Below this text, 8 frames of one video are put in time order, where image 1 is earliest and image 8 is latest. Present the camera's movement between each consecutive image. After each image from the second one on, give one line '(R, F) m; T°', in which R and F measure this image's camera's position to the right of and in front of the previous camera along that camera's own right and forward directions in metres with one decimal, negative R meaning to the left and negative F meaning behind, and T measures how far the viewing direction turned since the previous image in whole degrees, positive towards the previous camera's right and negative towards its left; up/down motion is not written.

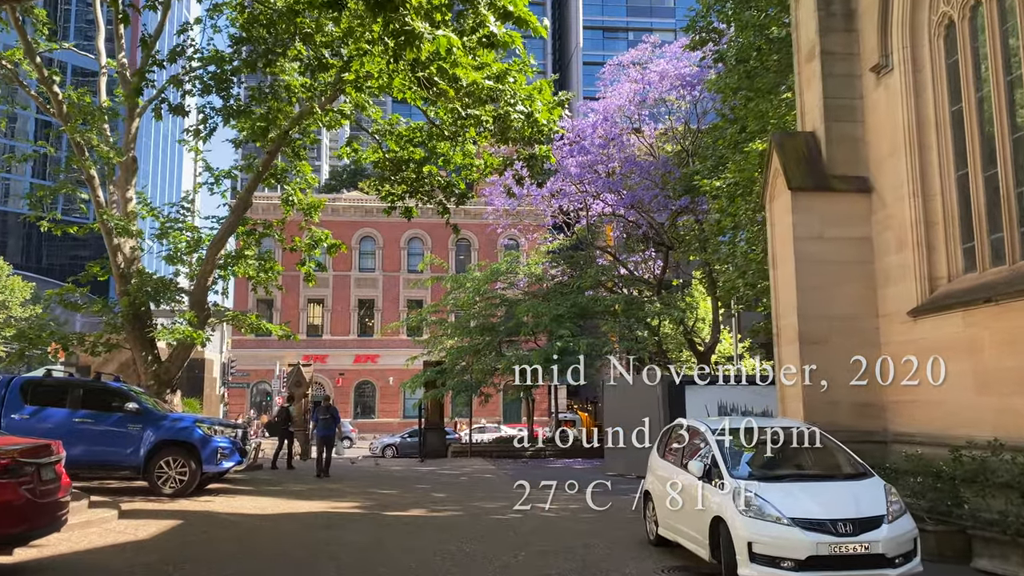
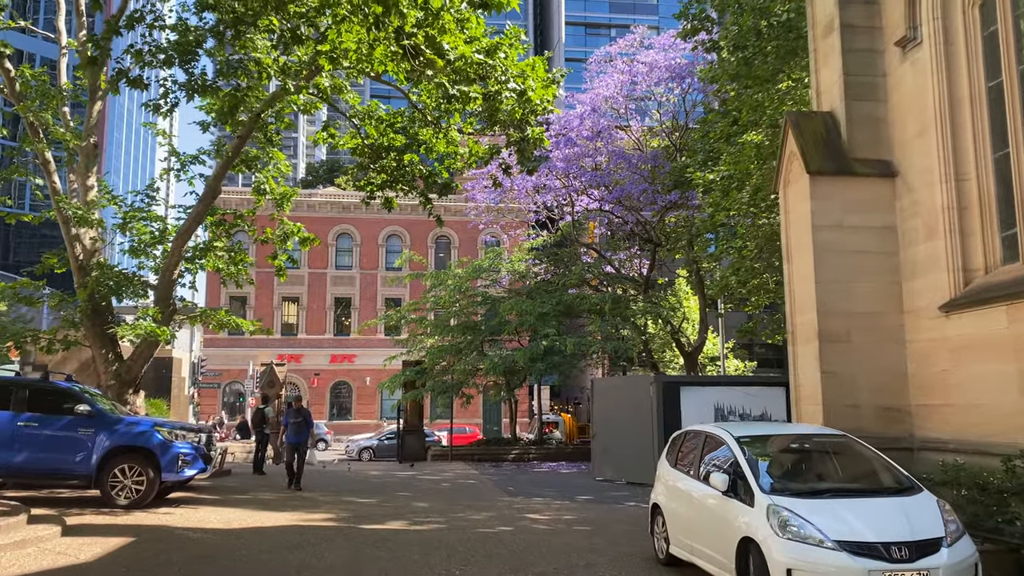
(-0.1, +0.8) m; +2°
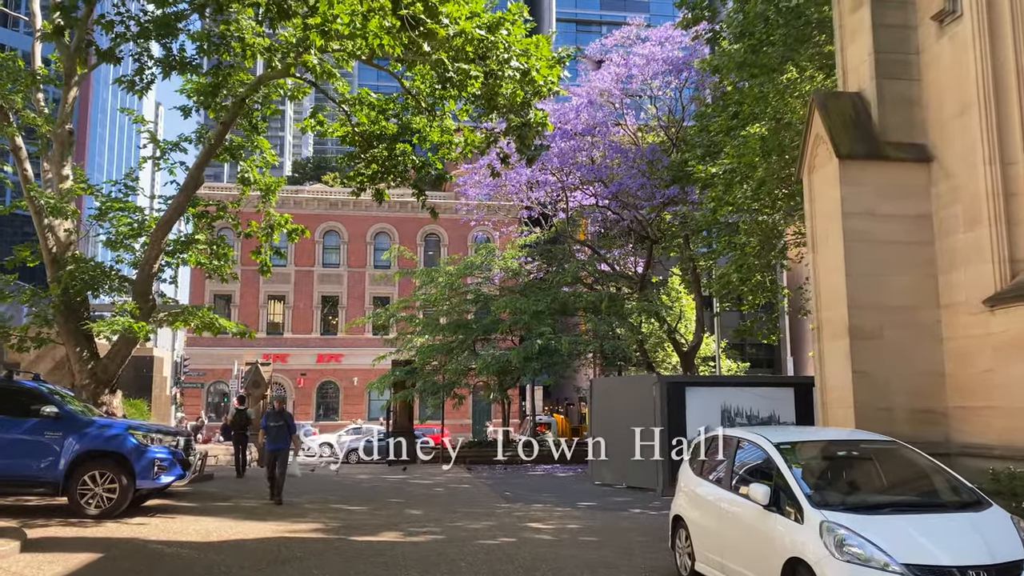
(-0.2, +0.6) m; +1°
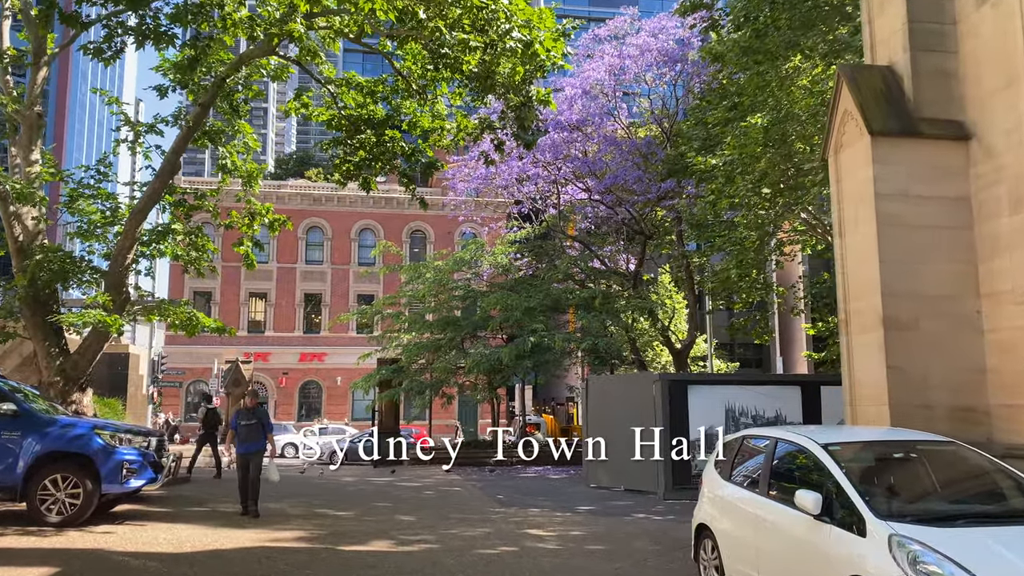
(-0.2, +0.6) m; +1°
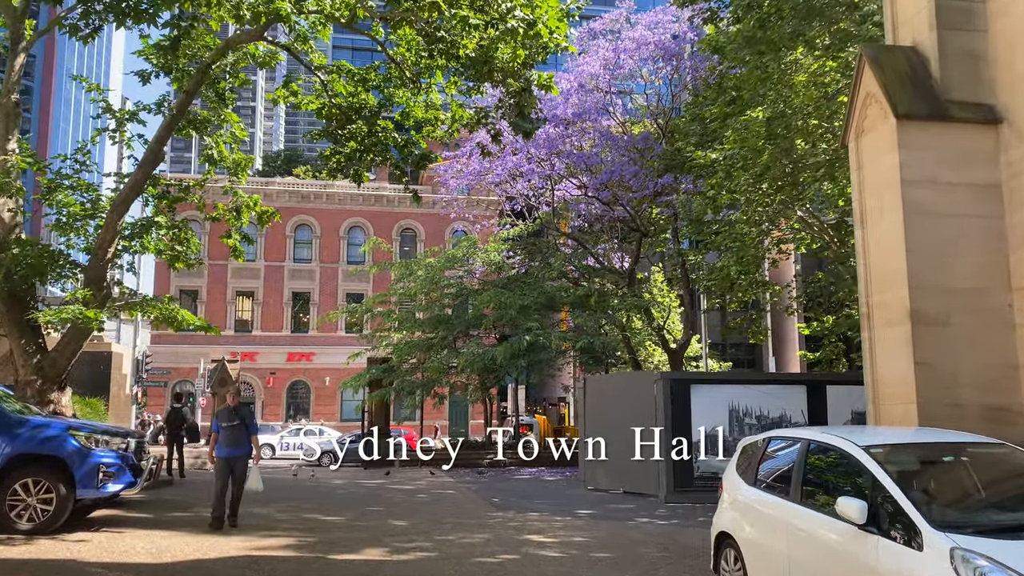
(-0.1, +0.4) m; +1°
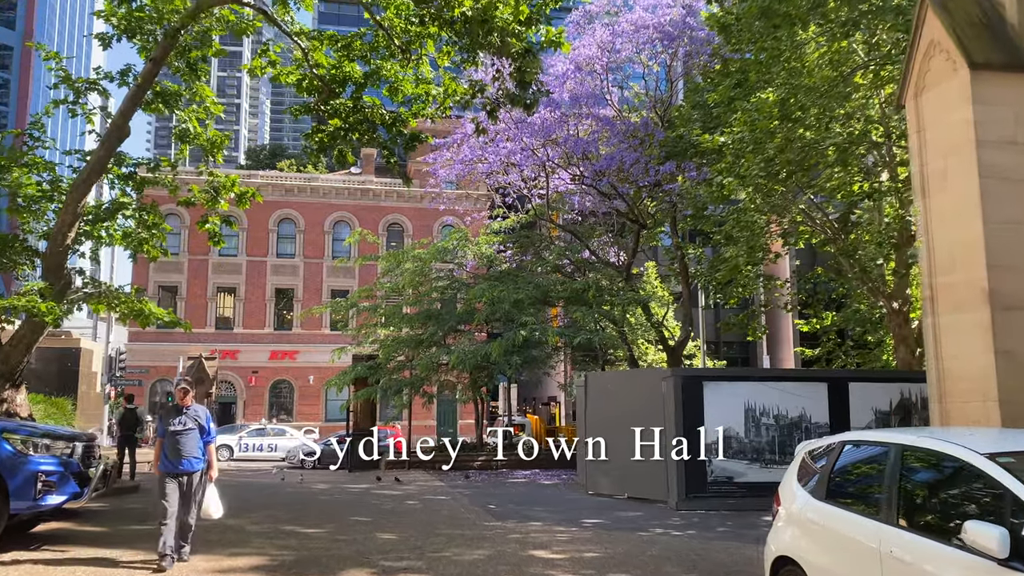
(-0.1, +1.0) m; +1°
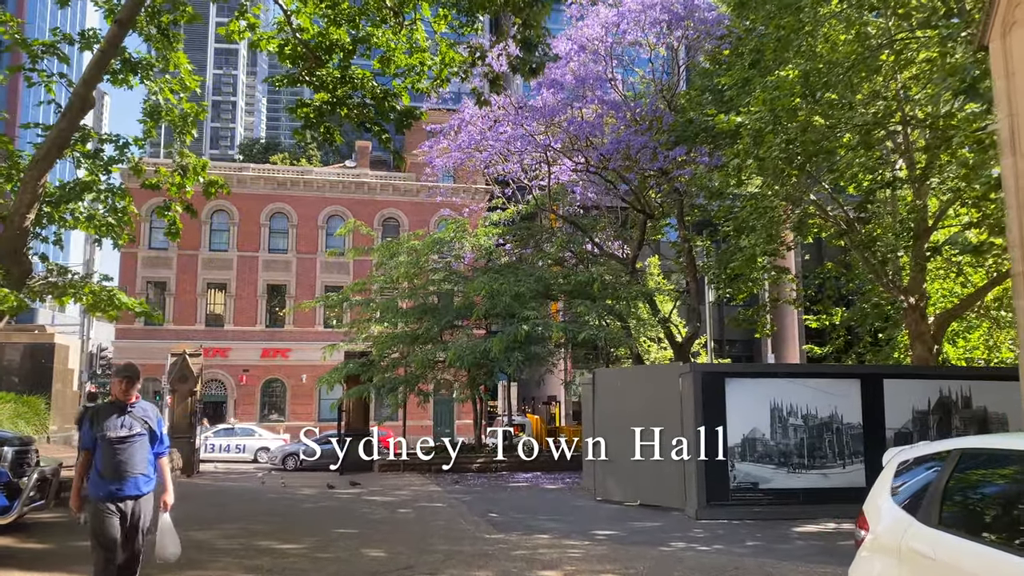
(-0.1, +1.0) m; 0°
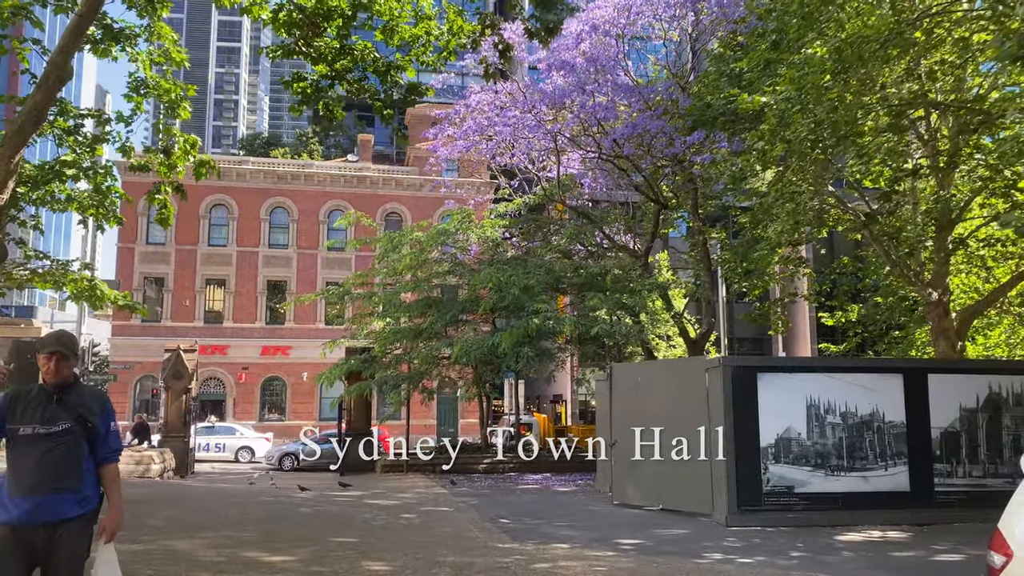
(-0.1, +0.8) m; 0°
